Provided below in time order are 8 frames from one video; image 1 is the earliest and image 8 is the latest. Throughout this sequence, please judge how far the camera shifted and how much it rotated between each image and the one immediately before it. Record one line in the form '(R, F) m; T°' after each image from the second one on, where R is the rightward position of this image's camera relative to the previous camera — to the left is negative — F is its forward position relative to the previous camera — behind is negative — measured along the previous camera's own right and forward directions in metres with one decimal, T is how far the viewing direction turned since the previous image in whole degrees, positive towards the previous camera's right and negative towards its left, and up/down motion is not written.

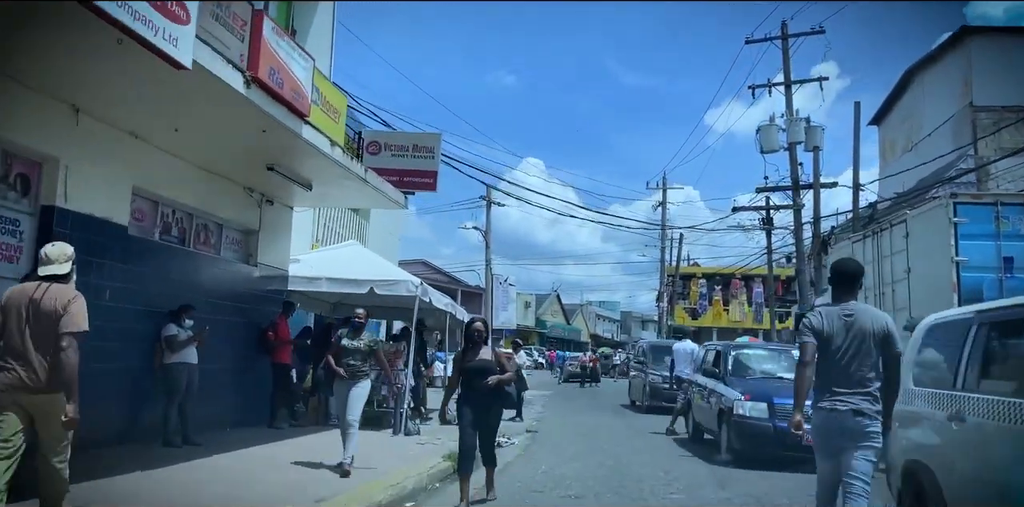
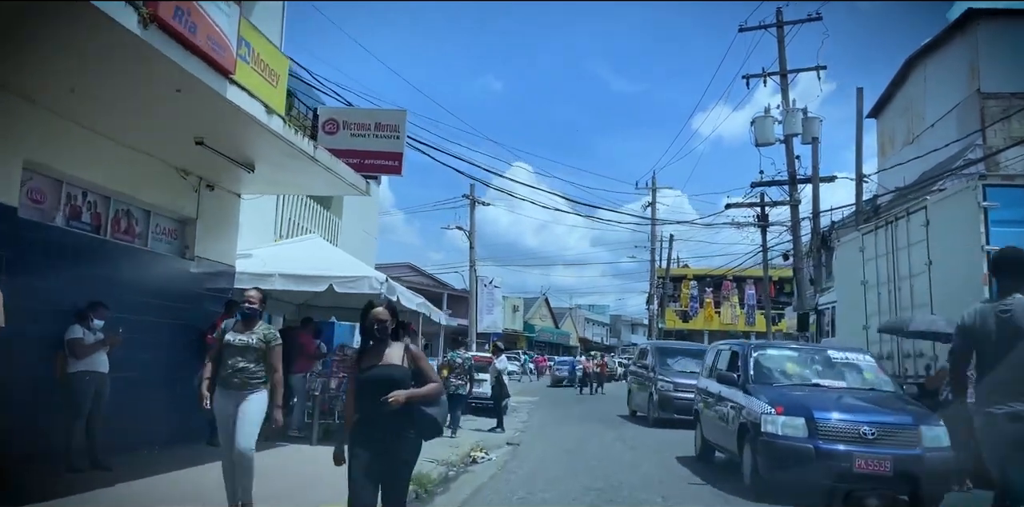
(+0.2, +1.4) m; +1°
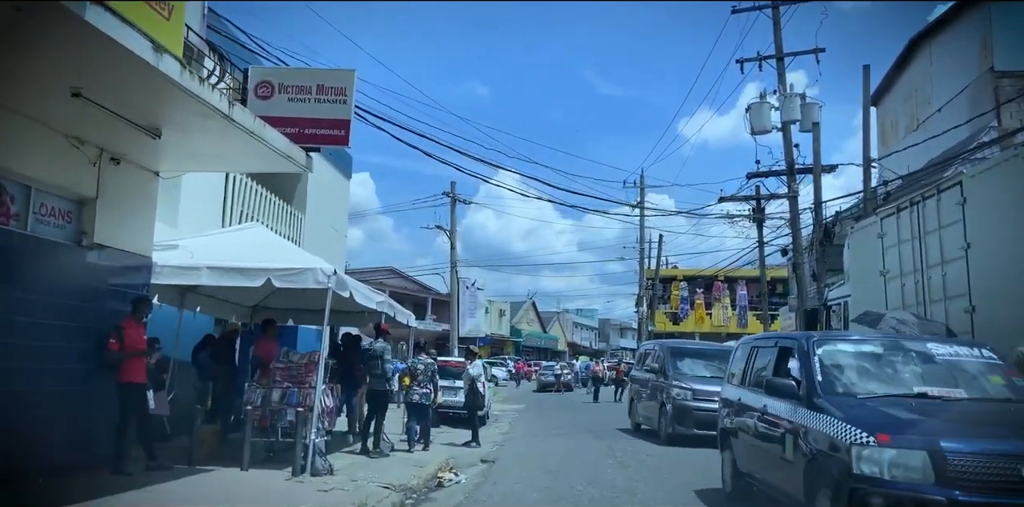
(+0.2, +1.7) m; +1°
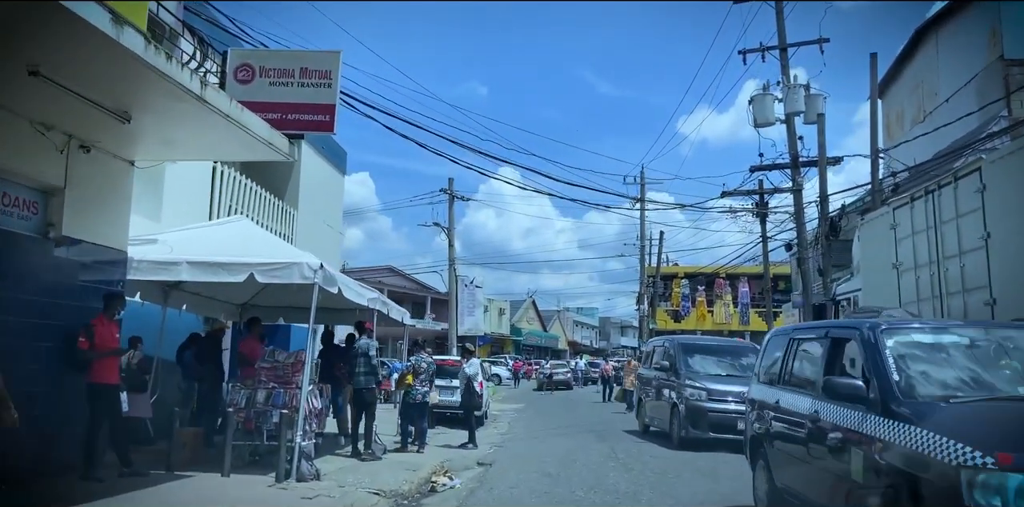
(0.0, +0.5) m; 0°
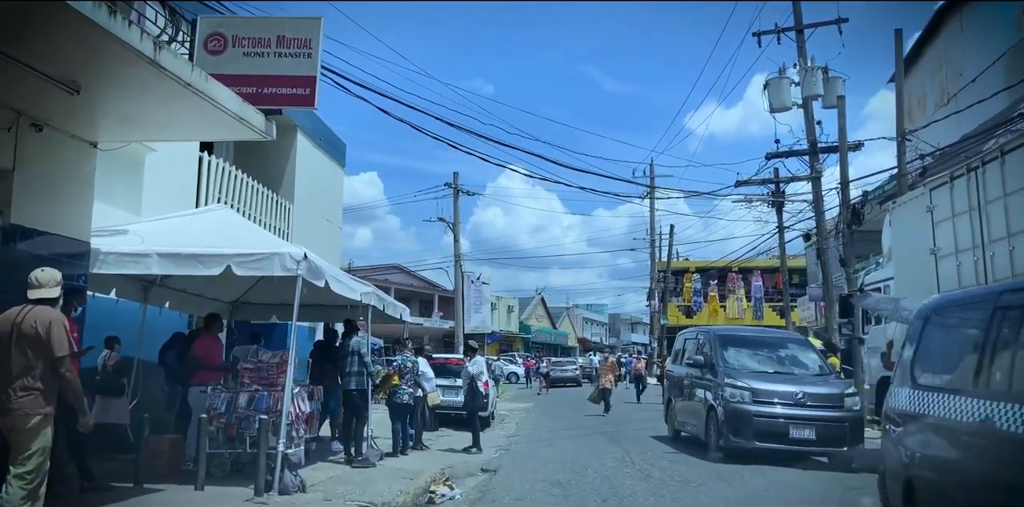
(+0.1, +0.9) m; -1°
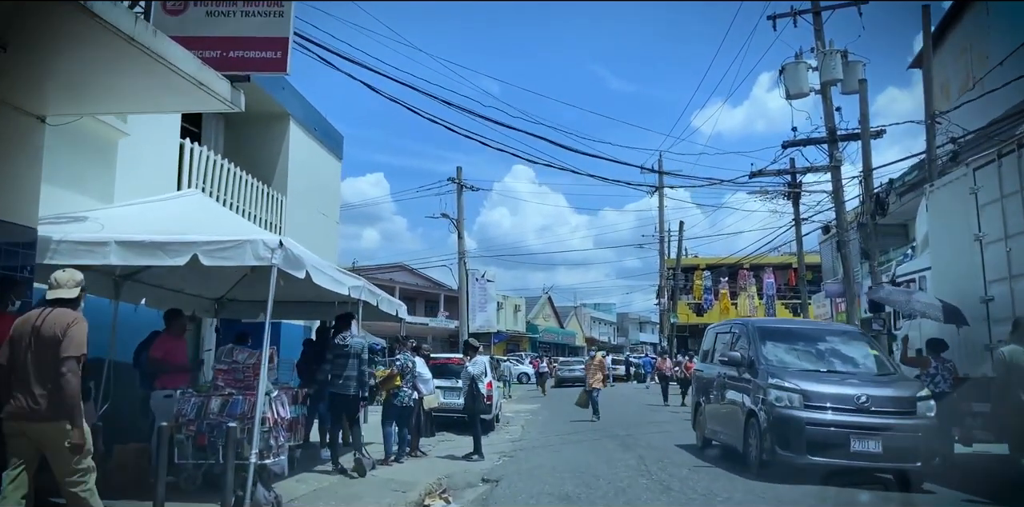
(+0.1, +0.9) m; -1°
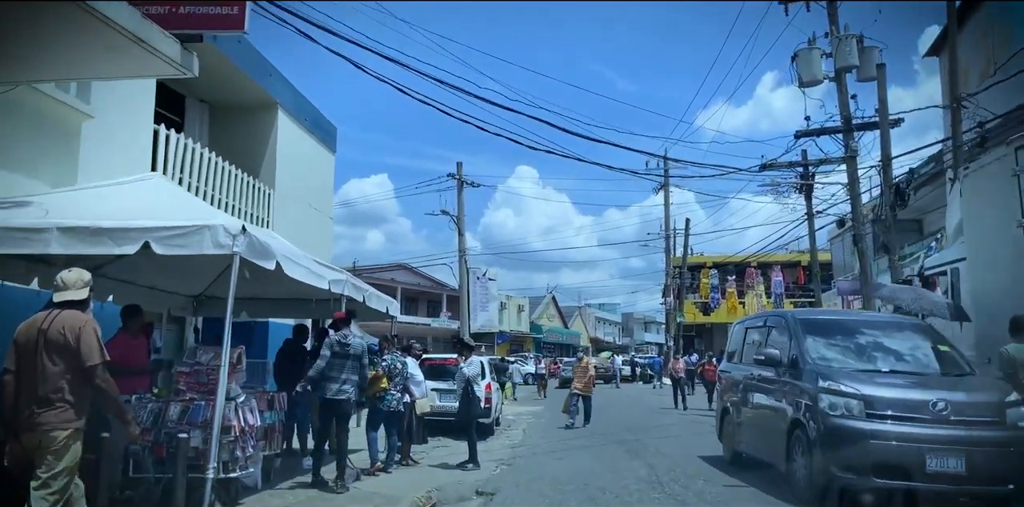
(+0.1, +0.9) m; 0°
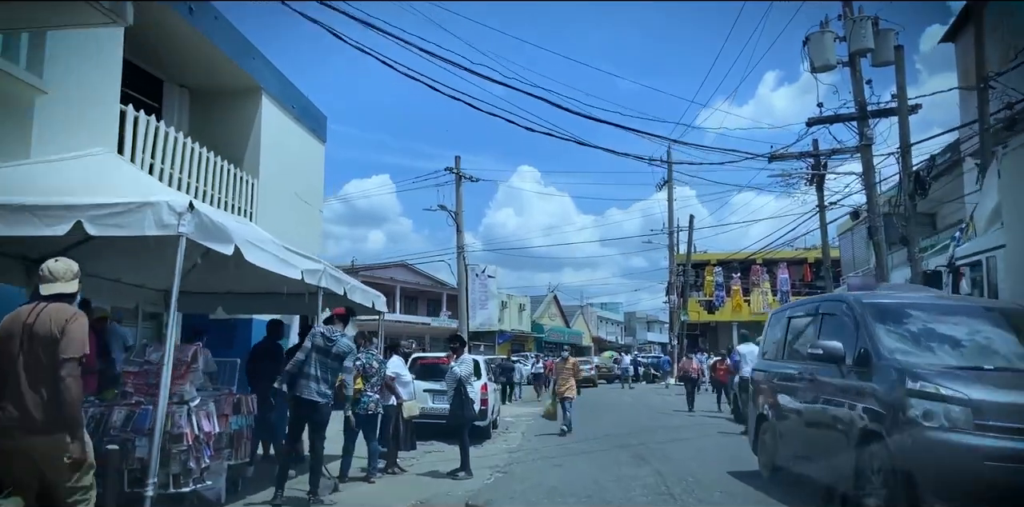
(+0.1, +0.9) m; 0°
